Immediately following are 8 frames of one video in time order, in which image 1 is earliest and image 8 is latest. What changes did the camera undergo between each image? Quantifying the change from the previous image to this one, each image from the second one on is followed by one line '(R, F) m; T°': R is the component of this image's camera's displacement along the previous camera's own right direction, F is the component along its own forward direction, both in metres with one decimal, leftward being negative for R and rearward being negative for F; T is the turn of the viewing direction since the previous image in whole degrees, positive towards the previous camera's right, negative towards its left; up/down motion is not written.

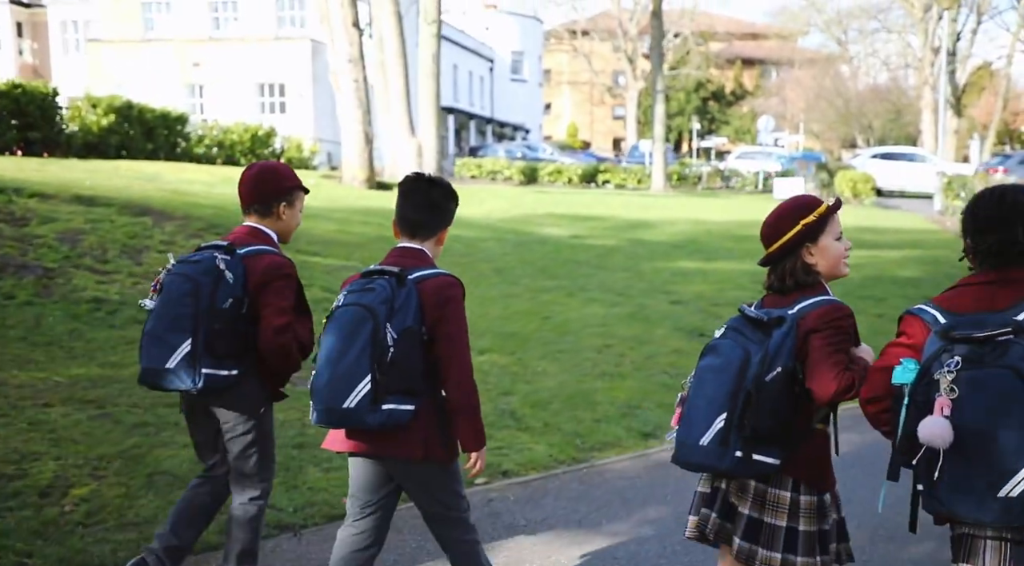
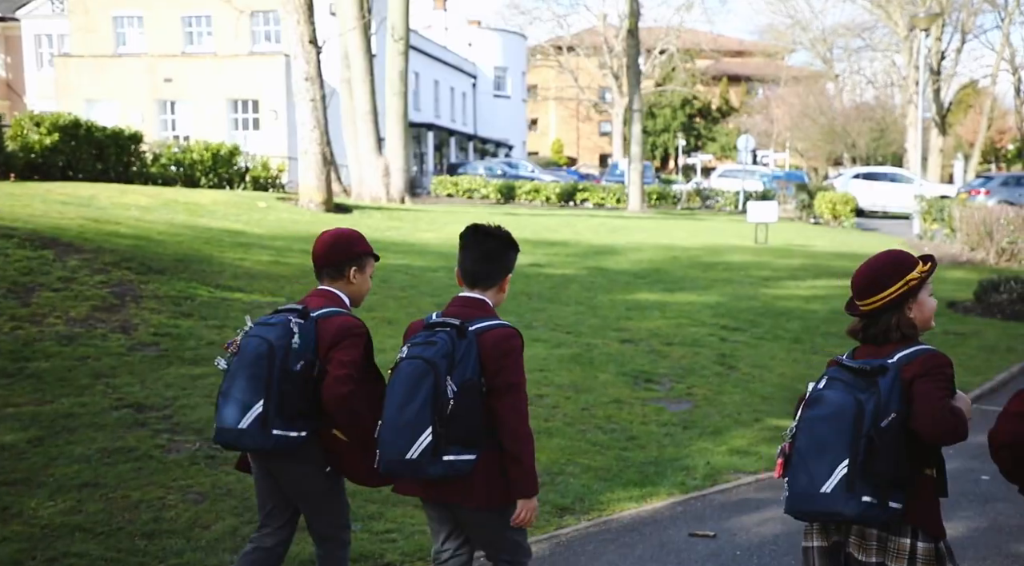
(+0.4, +0.8) m; +1°
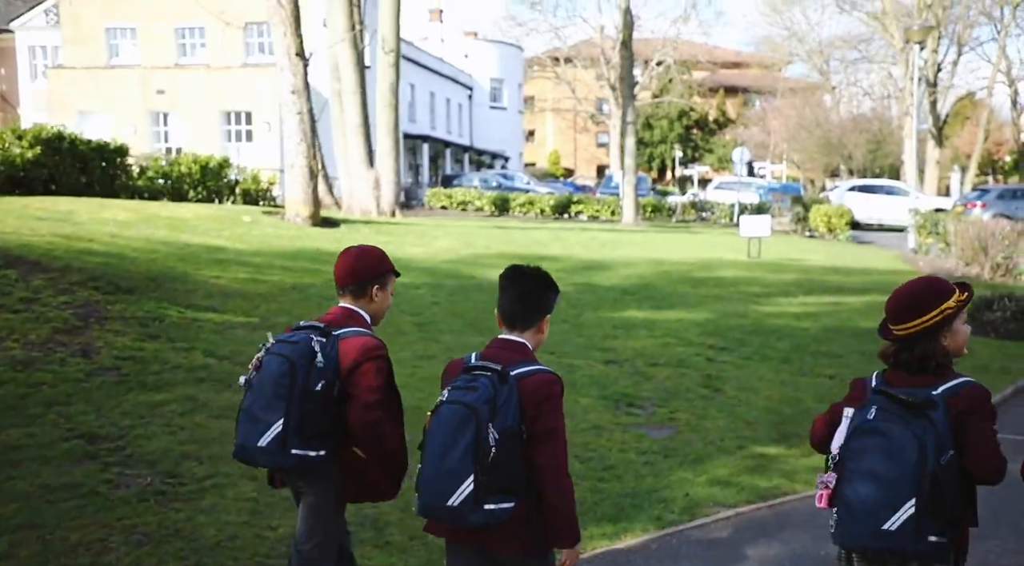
(+0.2, +0.3) m; 0°
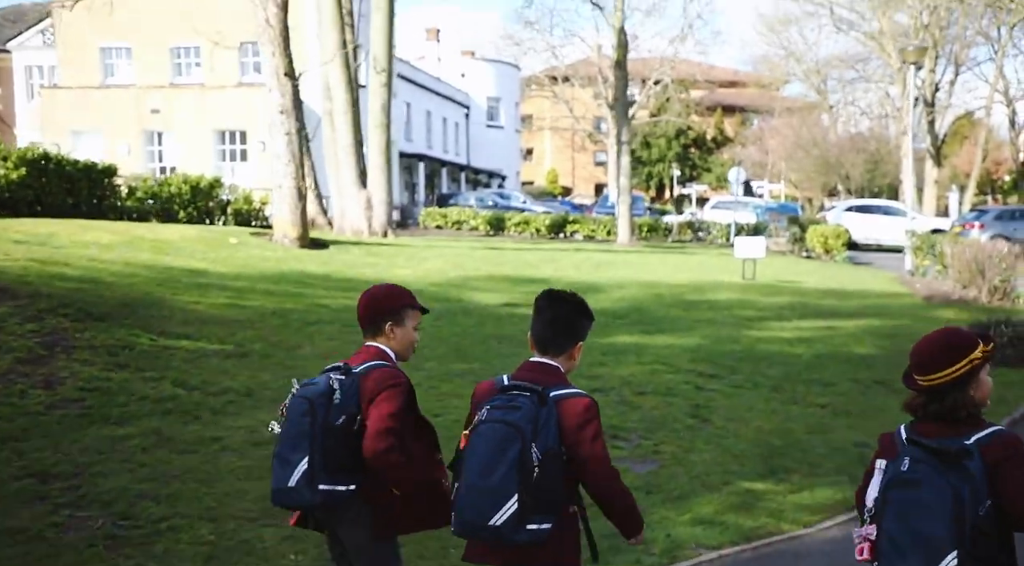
(+0.1, +0.3) m; 0°
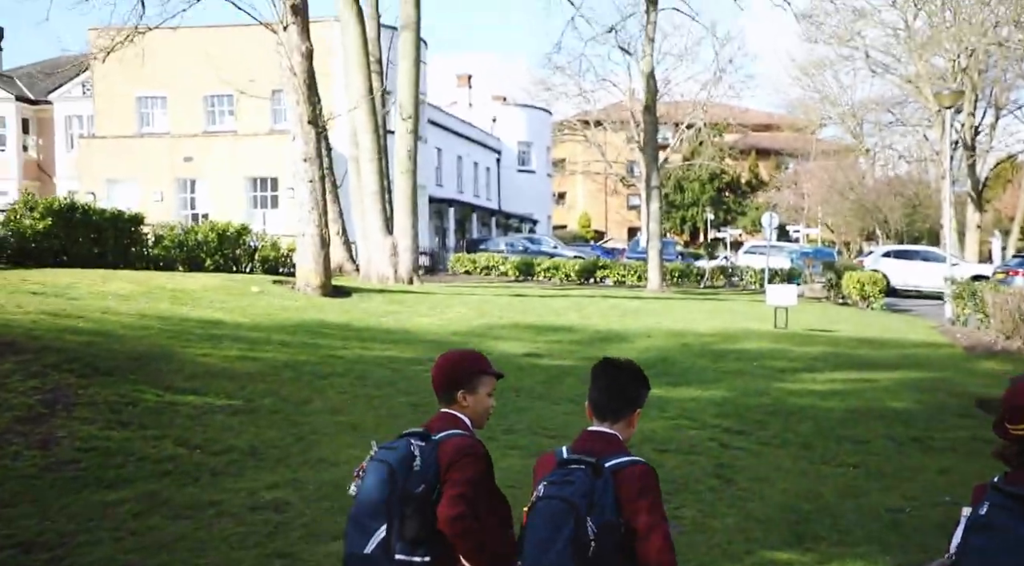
(+0.1, +0.3) m; -2°
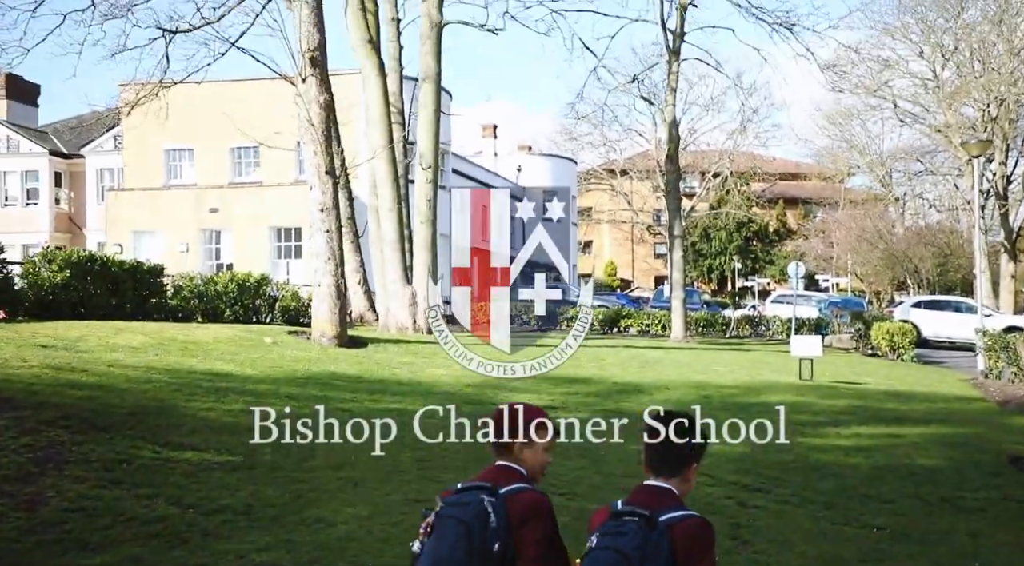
(+0.2, +0.3) m; -1°
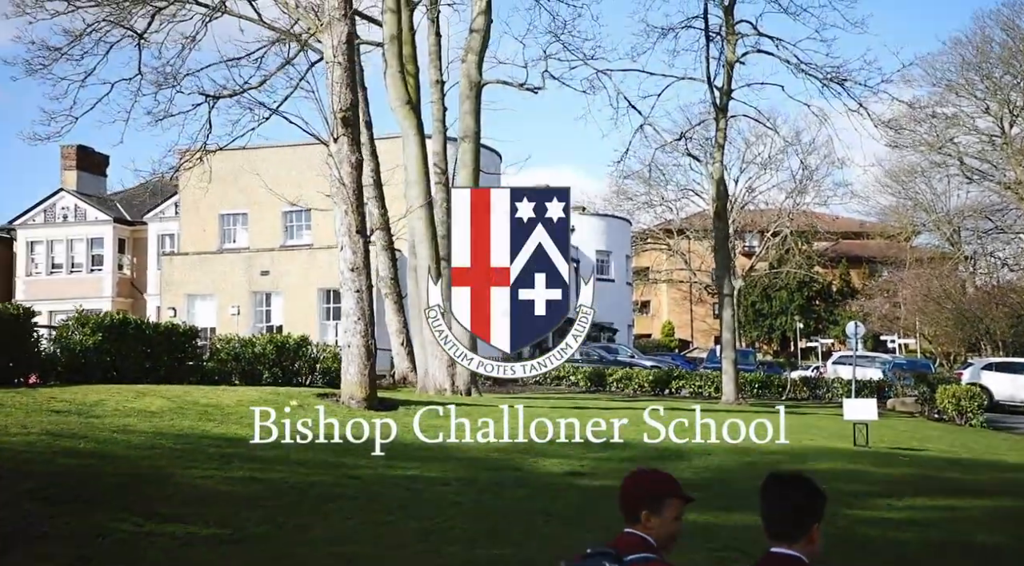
(+0.5, +0.5) m; -3°
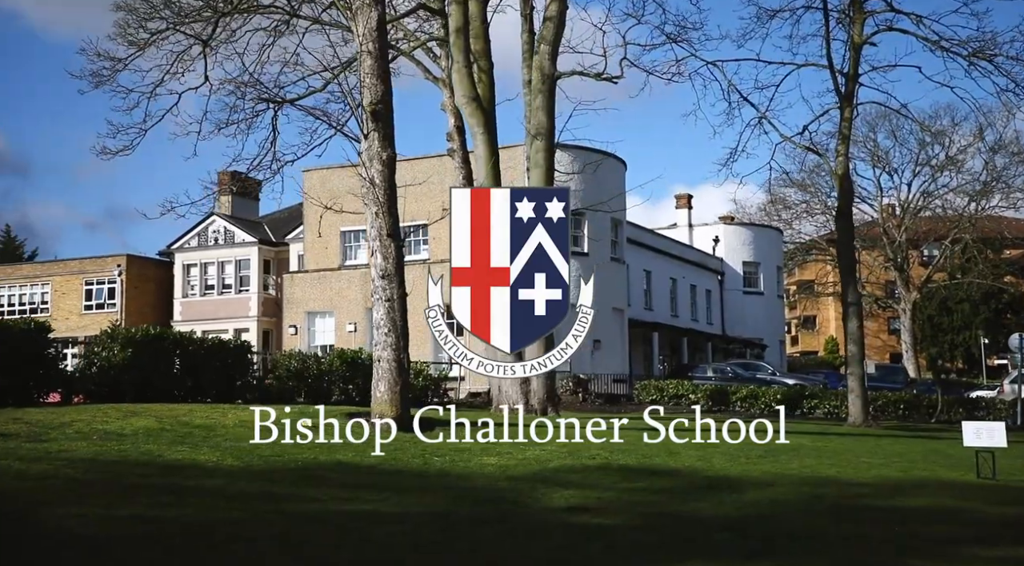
(+2.0, +2.1) m; -9°
